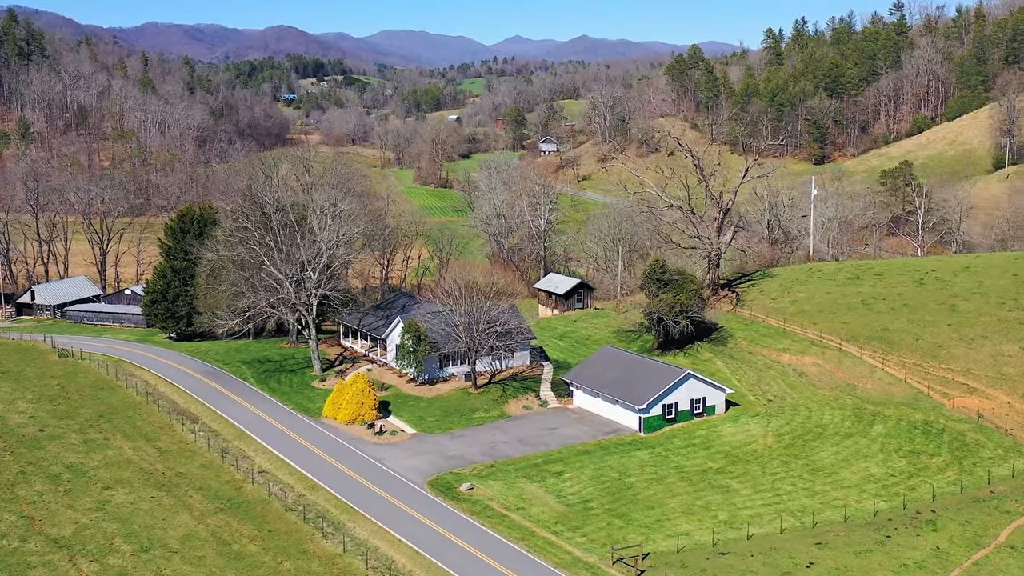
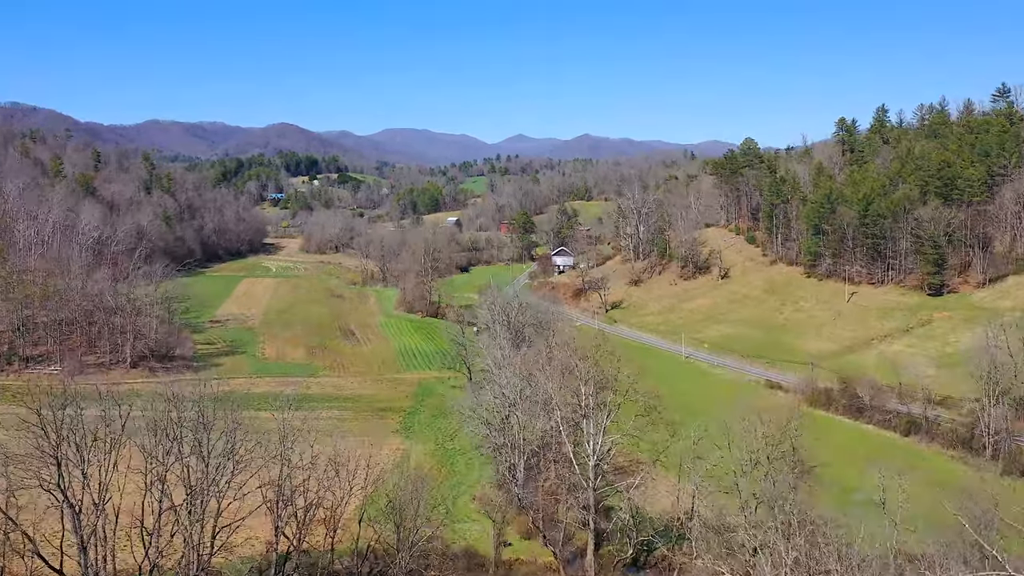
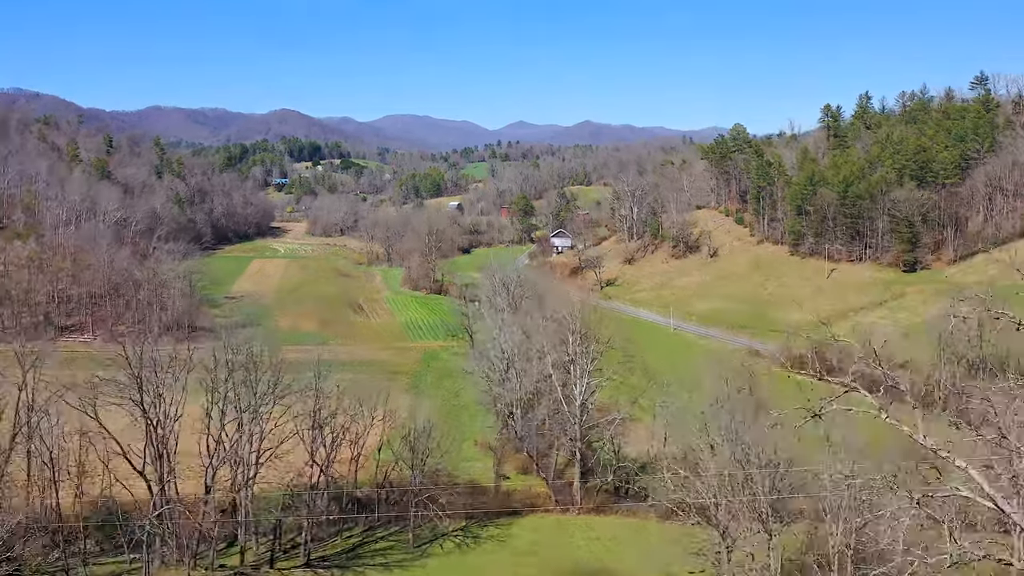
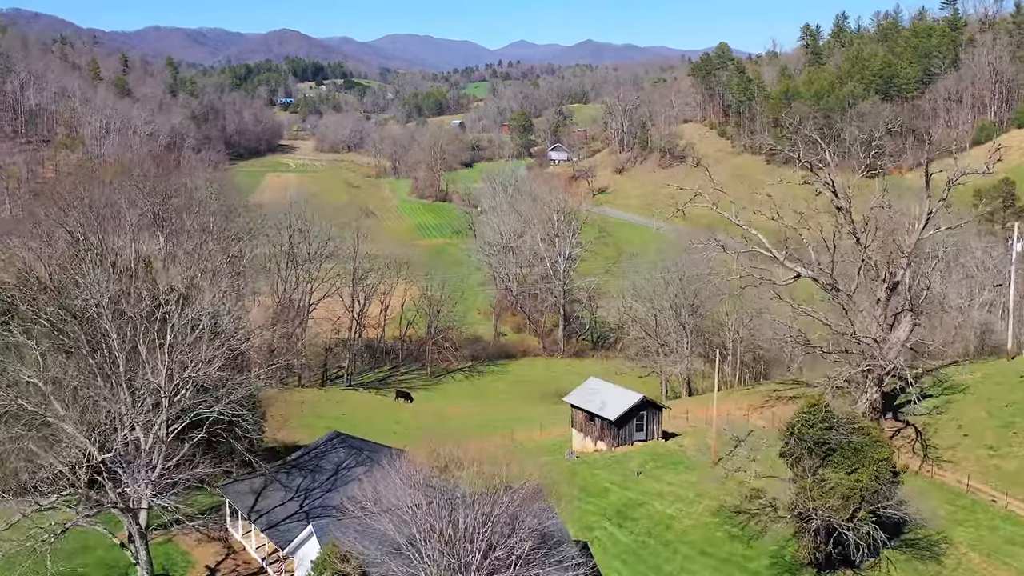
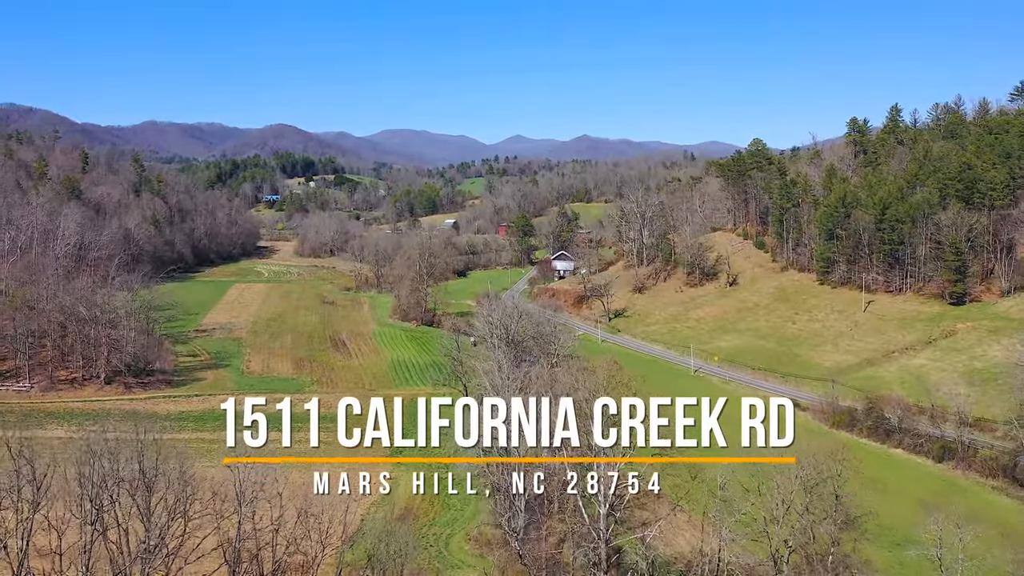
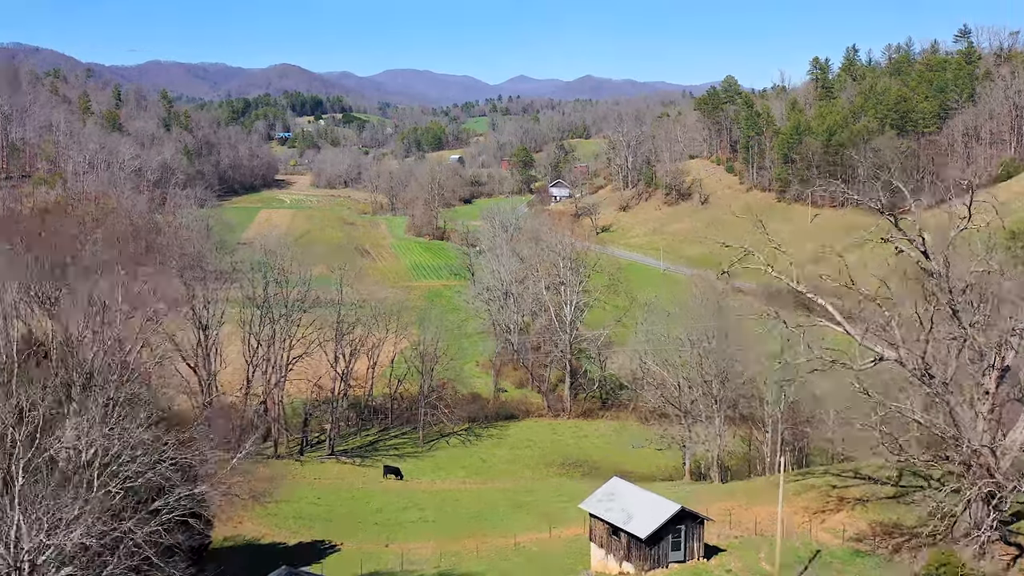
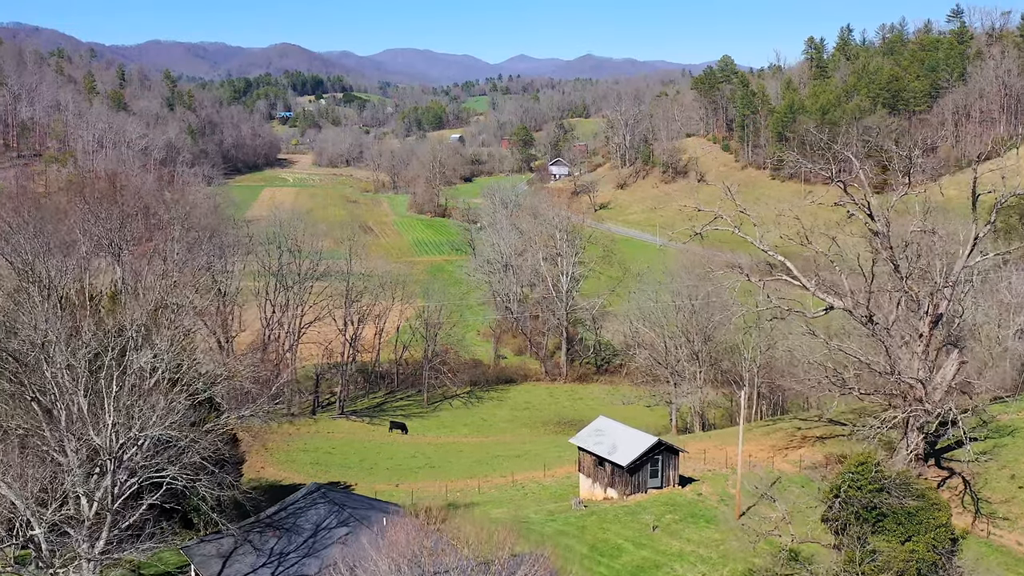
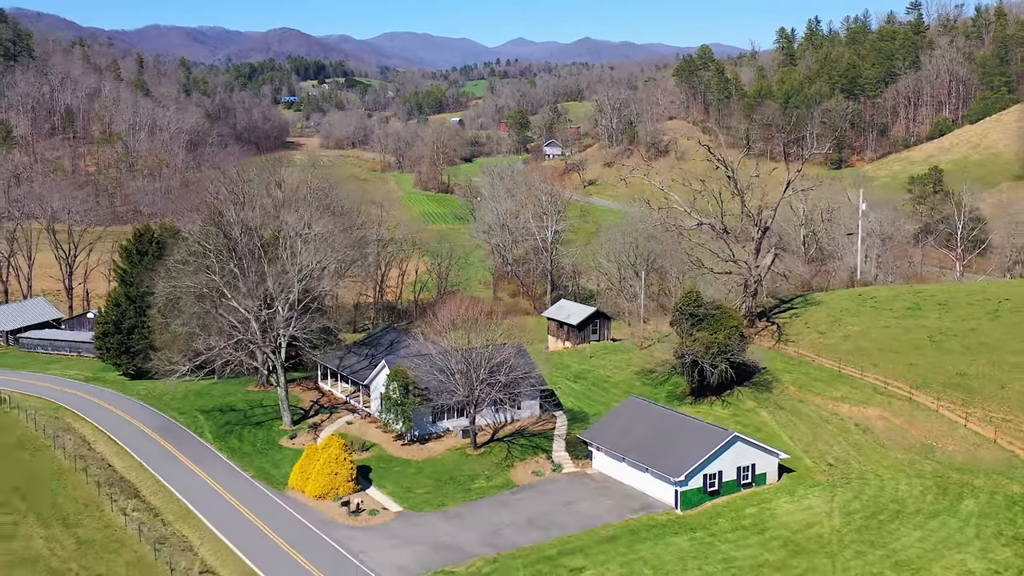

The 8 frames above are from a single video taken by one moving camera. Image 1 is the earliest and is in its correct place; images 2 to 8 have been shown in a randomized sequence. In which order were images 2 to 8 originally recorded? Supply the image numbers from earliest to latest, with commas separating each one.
8, 4, 7, 6, 3, 2, 5
